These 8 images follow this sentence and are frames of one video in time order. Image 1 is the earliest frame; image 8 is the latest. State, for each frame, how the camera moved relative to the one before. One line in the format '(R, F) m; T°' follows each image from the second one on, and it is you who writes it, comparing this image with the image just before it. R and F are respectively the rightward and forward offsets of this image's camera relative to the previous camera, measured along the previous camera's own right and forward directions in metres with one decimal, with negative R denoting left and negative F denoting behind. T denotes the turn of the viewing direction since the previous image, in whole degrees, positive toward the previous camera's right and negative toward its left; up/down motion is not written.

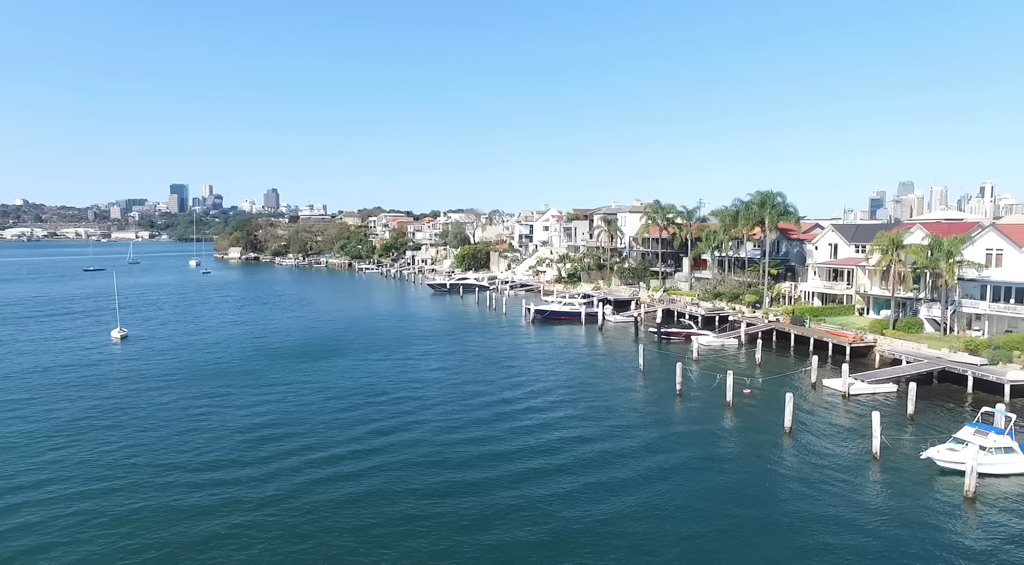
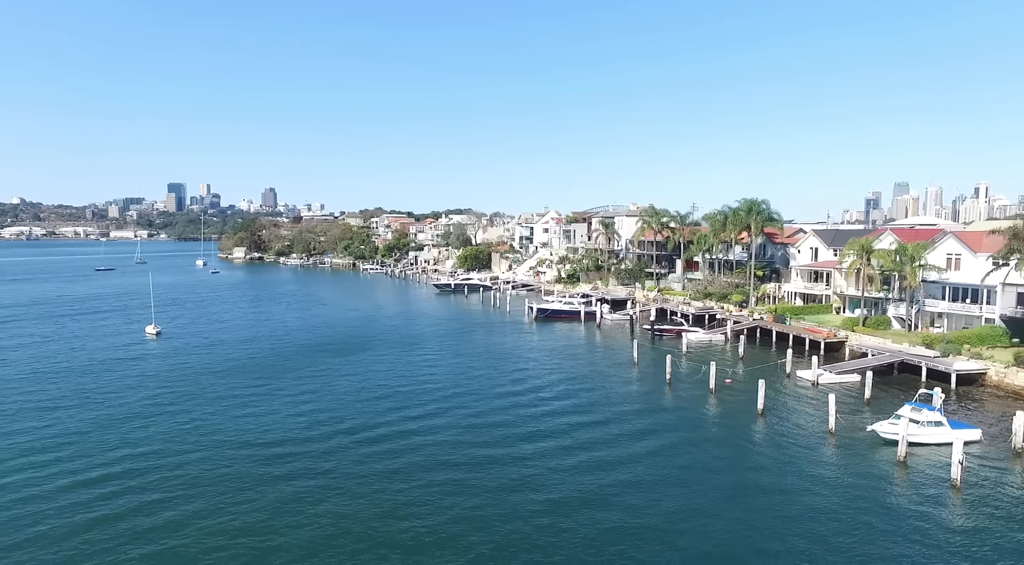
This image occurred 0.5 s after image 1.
(-0.8, -4.7) m; 0°
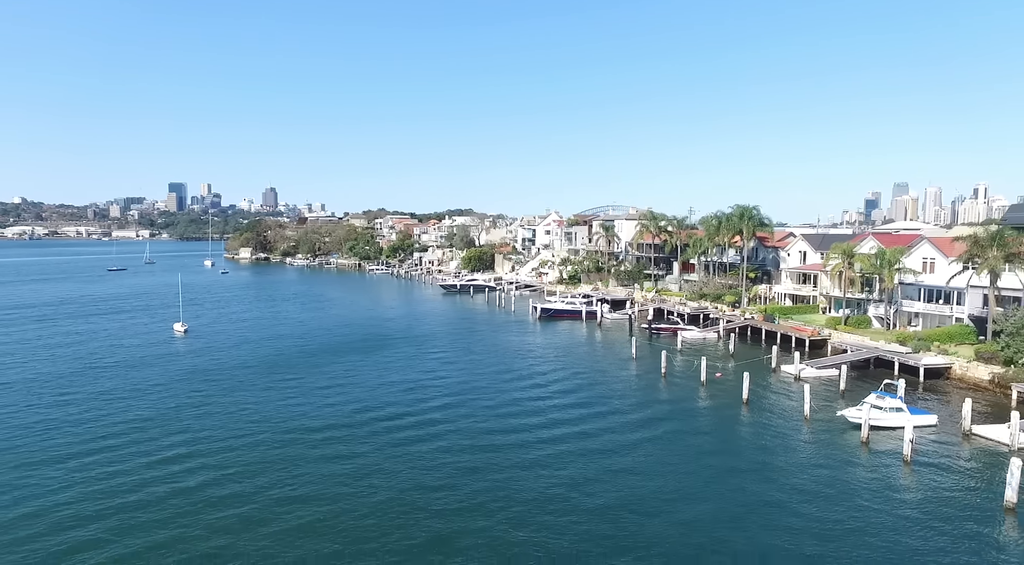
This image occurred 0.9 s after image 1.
(-0.6, -3.9) m; 0°
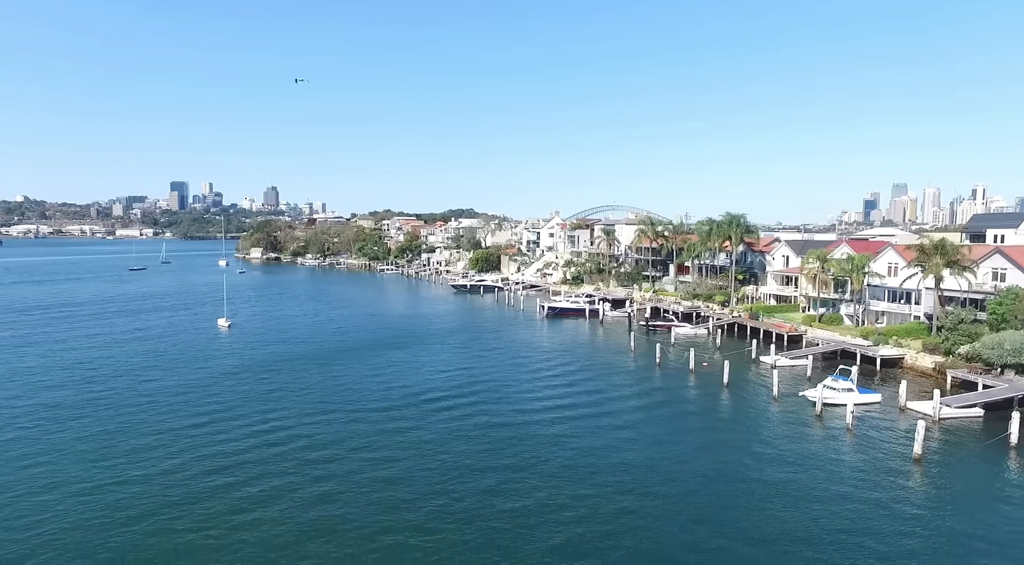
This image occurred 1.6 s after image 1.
(-1.3, -7.0) m; 0°
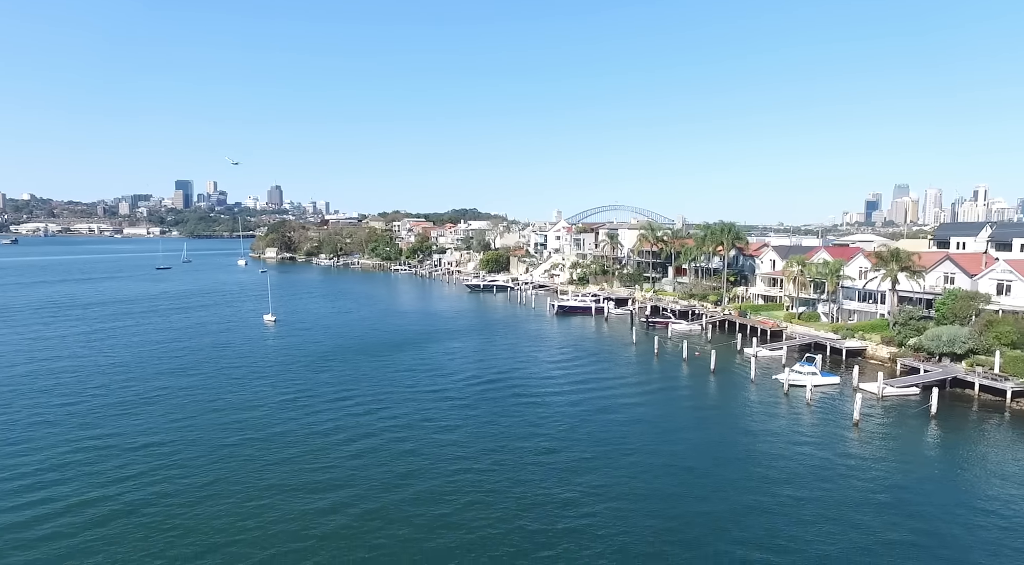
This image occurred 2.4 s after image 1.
(-1.6, -8.4) m; 0°
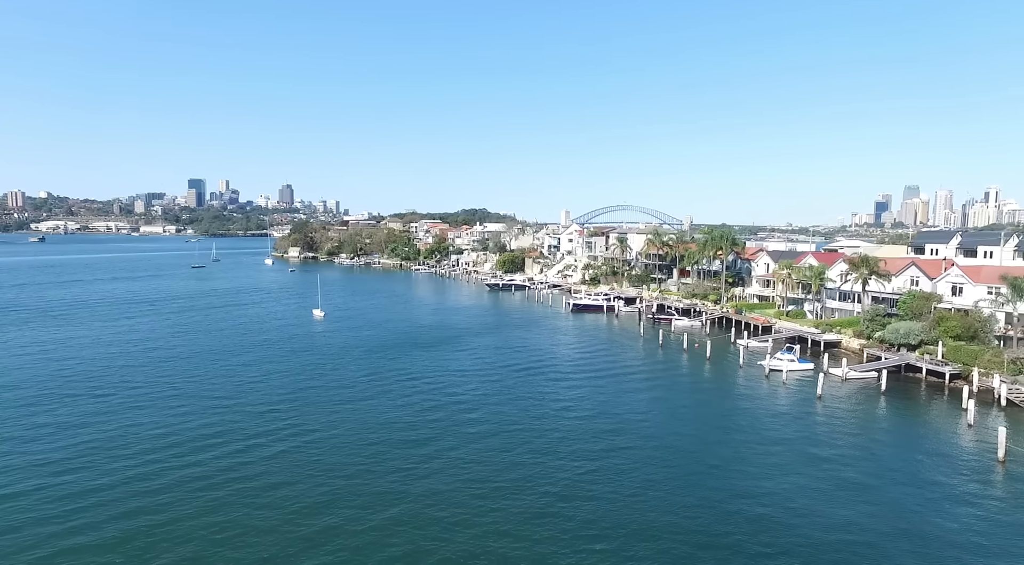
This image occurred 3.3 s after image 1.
(-1.8, -9.9) m; -1°
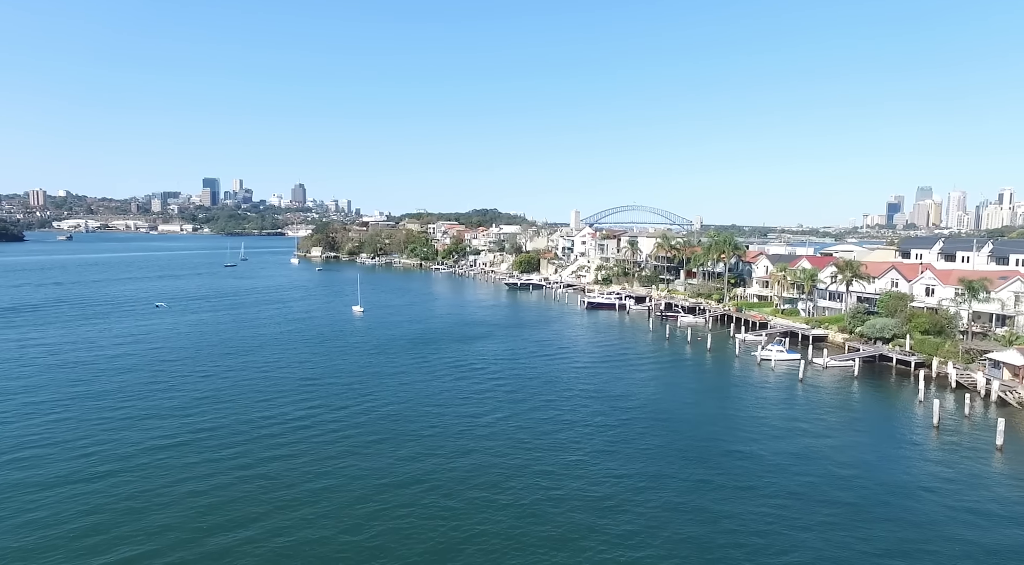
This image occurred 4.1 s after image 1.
(-1.8, -9.1) m; -1°
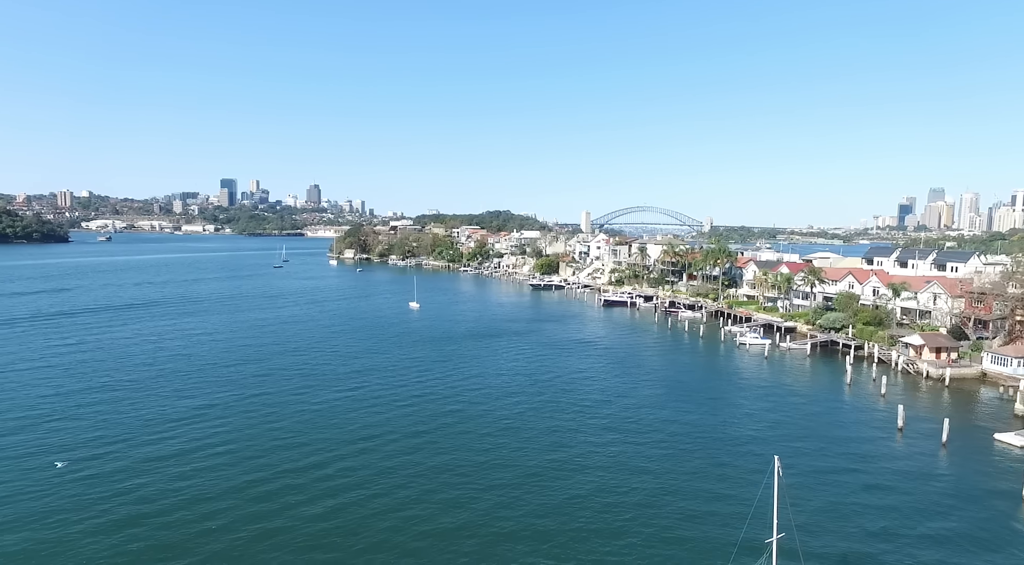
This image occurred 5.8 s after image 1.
(-3.7, -20.3) m; -1°
